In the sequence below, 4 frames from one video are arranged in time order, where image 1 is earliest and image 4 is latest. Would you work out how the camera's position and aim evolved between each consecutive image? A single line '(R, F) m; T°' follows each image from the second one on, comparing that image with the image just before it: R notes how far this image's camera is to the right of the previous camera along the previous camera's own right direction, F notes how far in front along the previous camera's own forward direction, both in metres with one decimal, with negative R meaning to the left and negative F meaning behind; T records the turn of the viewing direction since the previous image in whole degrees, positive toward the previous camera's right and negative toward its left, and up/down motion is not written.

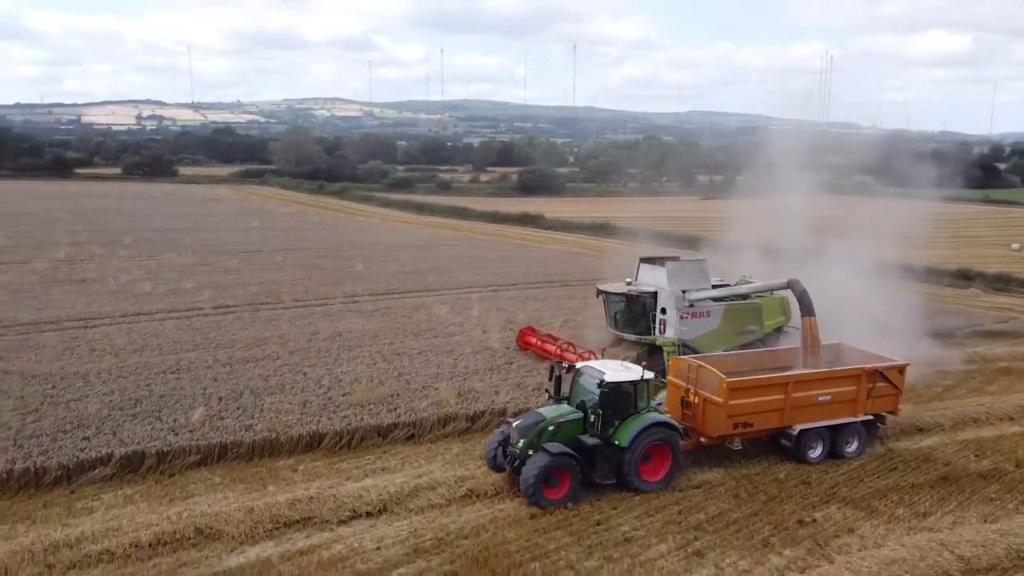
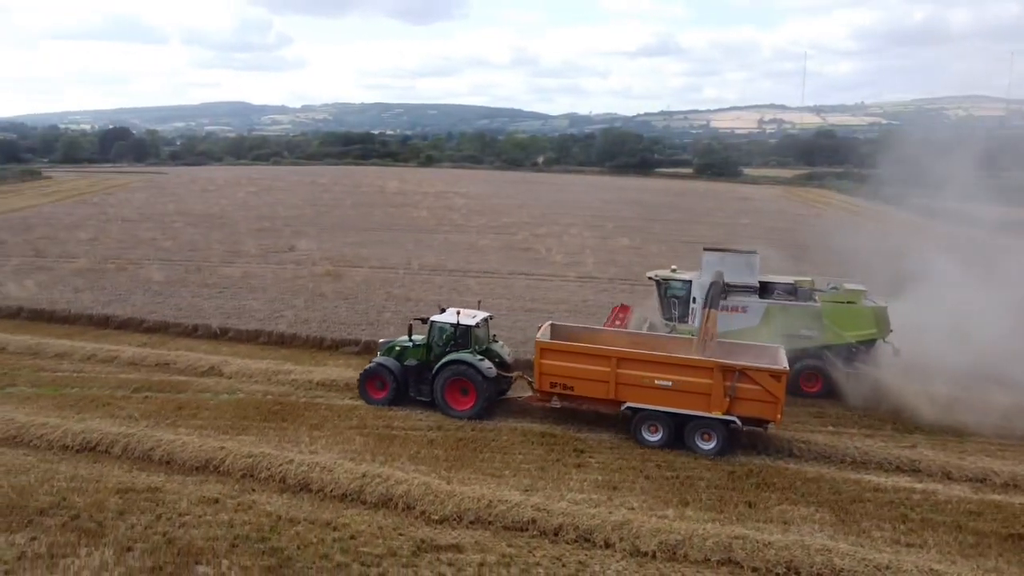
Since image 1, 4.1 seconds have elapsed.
(+6.7, -0.1) m; -40°
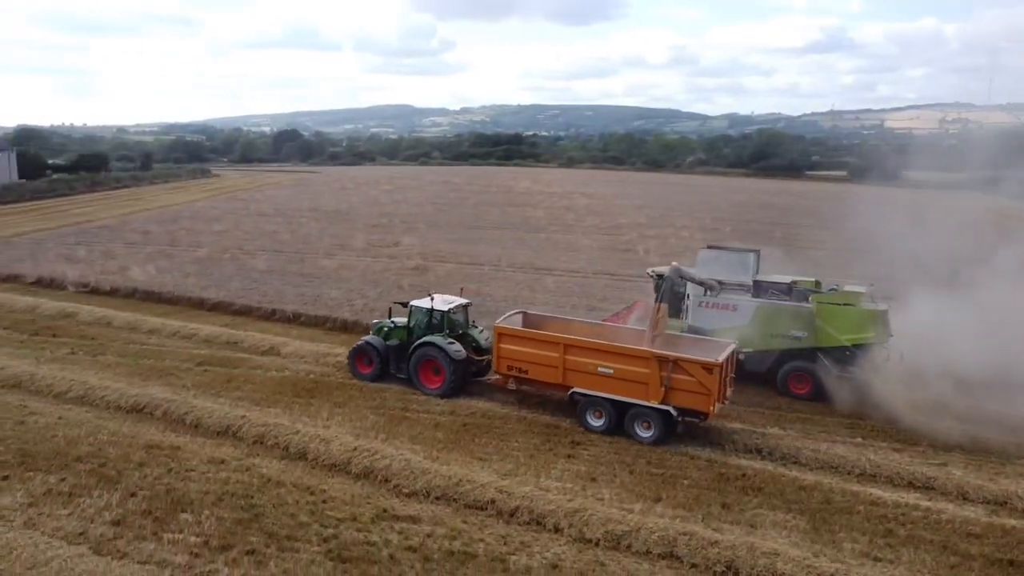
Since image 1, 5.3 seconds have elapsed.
(+1.9, -0.3) m; -11°
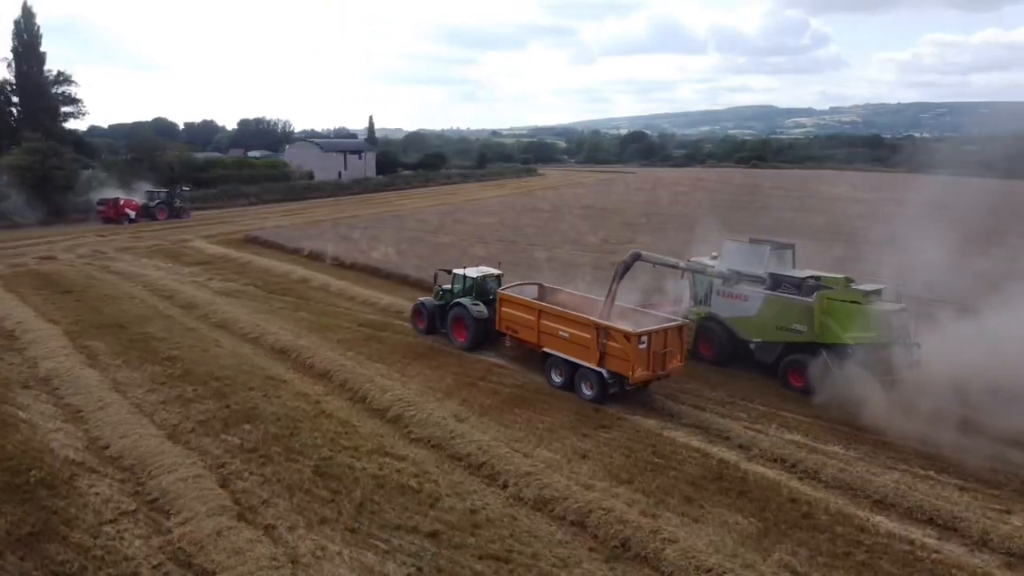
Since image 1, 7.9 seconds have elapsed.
(+4.1, -0.2) m; -24°
